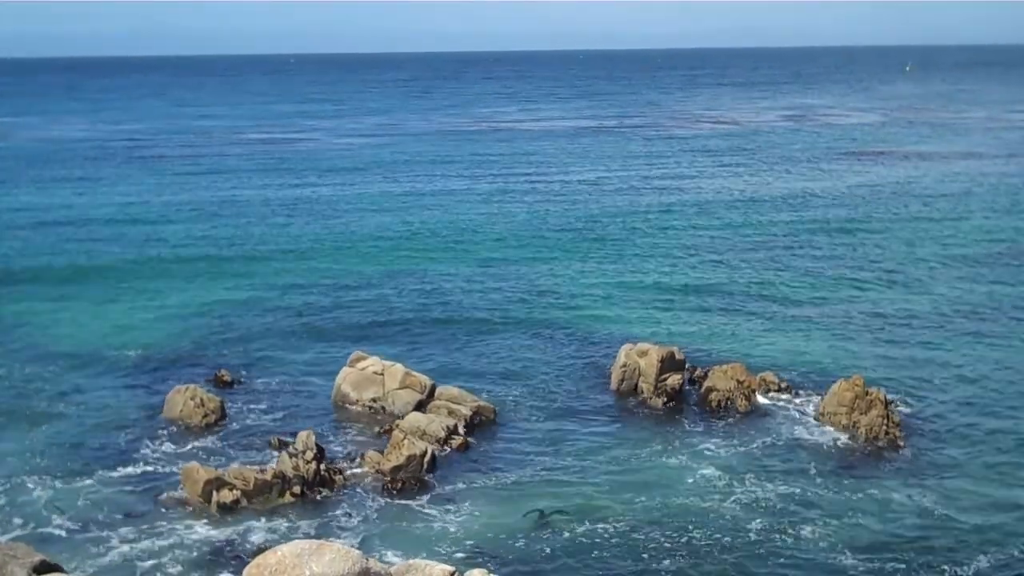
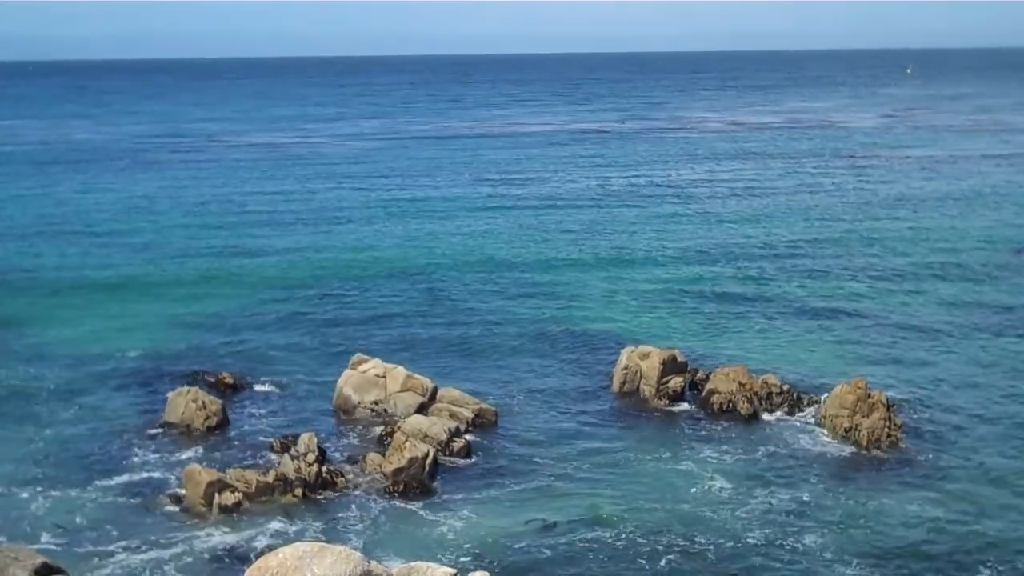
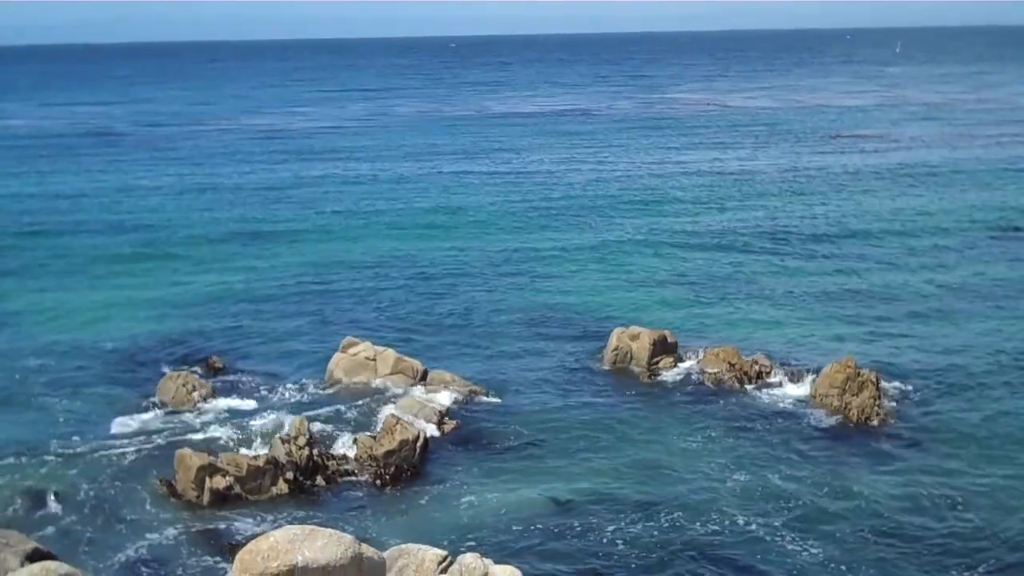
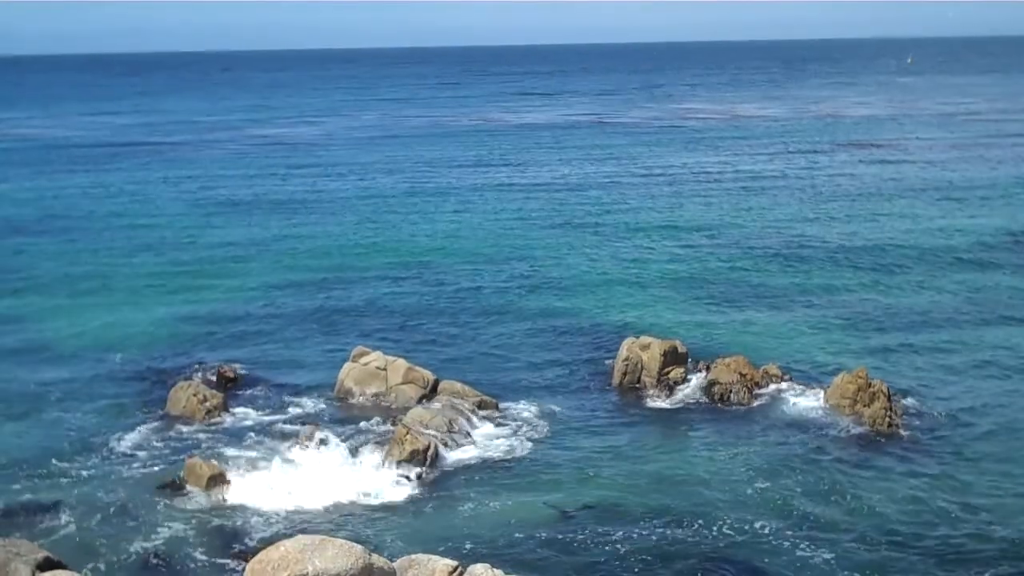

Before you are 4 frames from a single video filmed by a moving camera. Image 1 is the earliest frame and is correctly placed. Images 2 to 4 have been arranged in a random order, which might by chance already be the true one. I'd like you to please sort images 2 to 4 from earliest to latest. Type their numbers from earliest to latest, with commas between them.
2, 3, 4
